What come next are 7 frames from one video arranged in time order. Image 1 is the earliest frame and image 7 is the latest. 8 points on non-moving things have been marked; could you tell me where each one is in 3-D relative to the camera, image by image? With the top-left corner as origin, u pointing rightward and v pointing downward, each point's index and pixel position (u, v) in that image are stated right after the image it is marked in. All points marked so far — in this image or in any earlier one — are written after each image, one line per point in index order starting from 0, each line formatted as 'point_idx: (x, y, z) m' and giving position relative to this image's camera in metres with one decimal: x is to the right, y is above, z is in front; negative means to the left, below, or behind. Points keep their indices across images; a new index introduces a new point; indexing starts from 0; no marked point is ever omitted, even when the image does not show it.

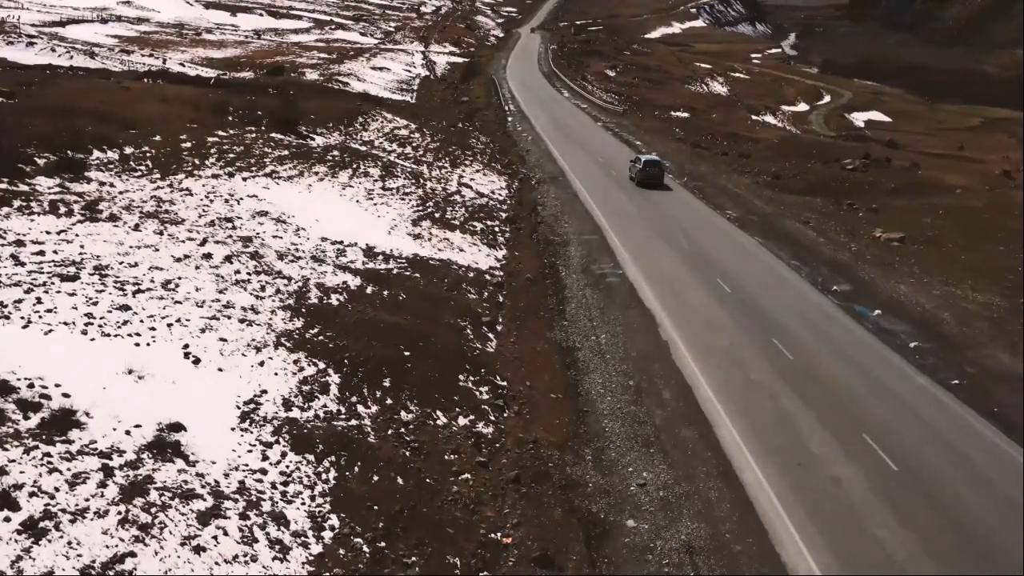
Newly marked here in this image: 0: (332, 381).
0: (-3.1, -1.6, +18.8) m
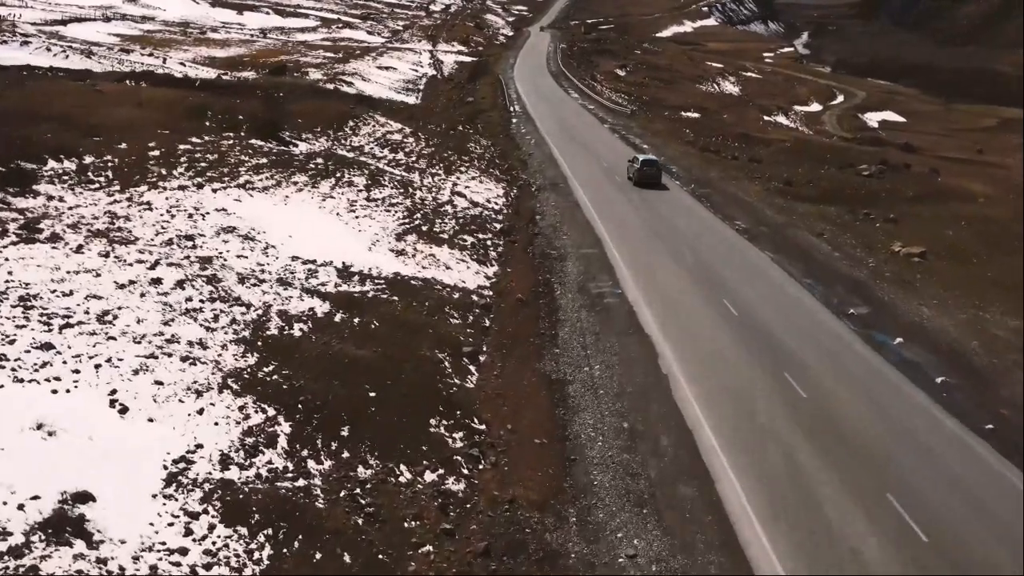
0: (-3.5, -2.1, +16.5) m
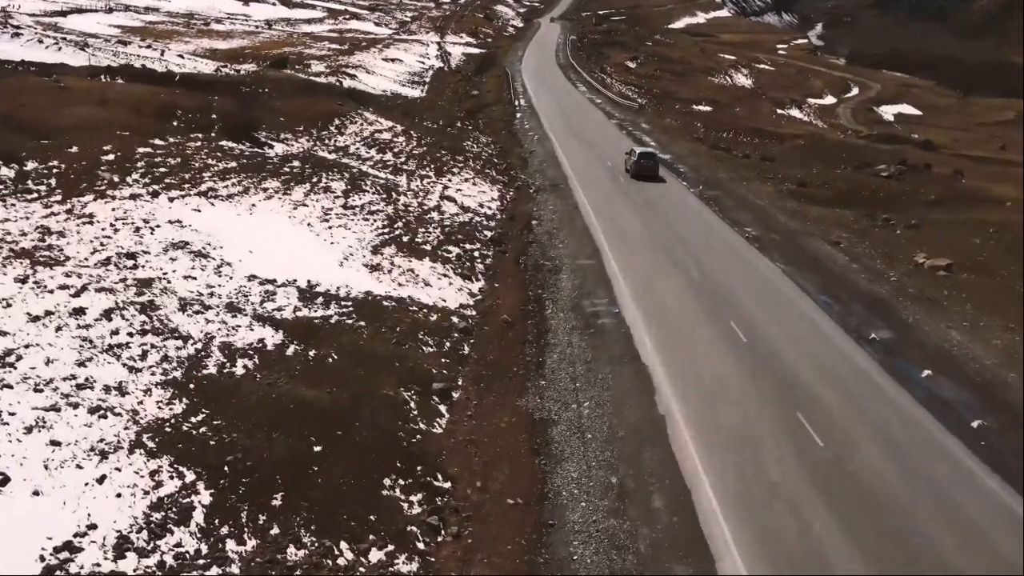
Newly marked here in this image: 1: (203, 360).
0: (-3.9, -2.7, +13.9) m
1: (-5.1, -1.2, +18.2) m
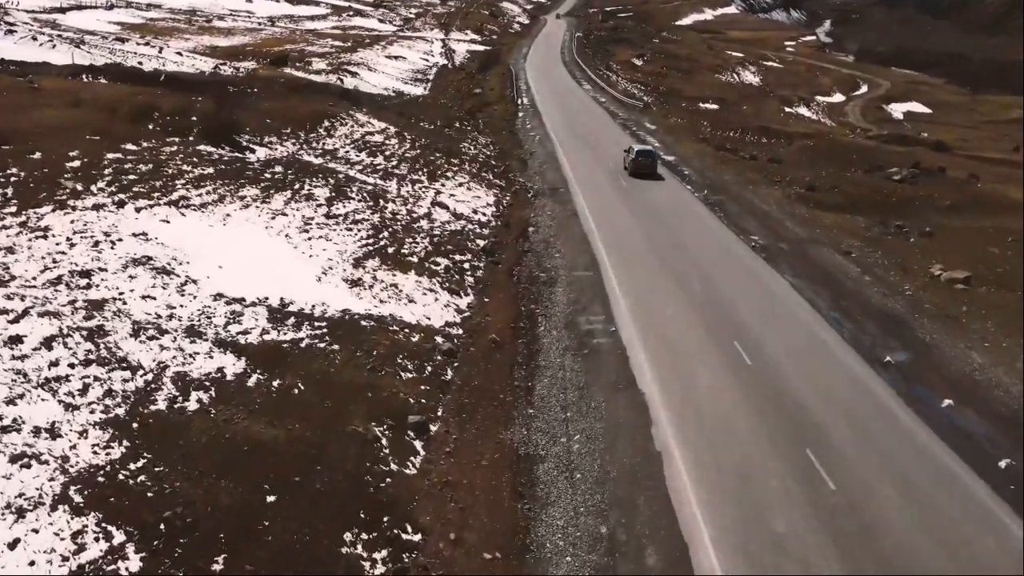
0: (-4.3, -3.1, +12.2) m
1: (-5.4, -1.6, +16.6) m
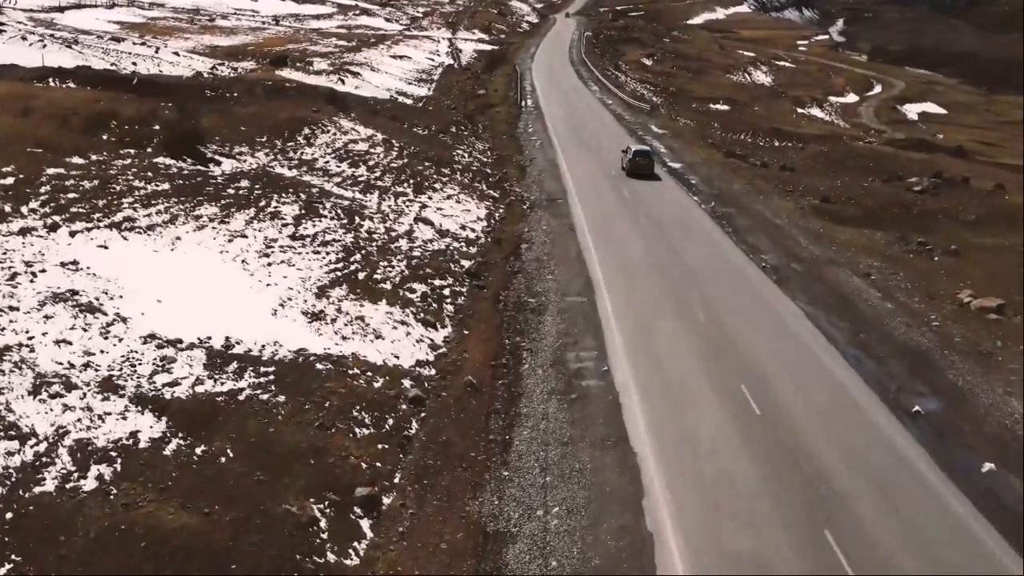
0: (-4.8, -3.8, +9.5) m
1: (-5.9, -2.3, +13.9) m
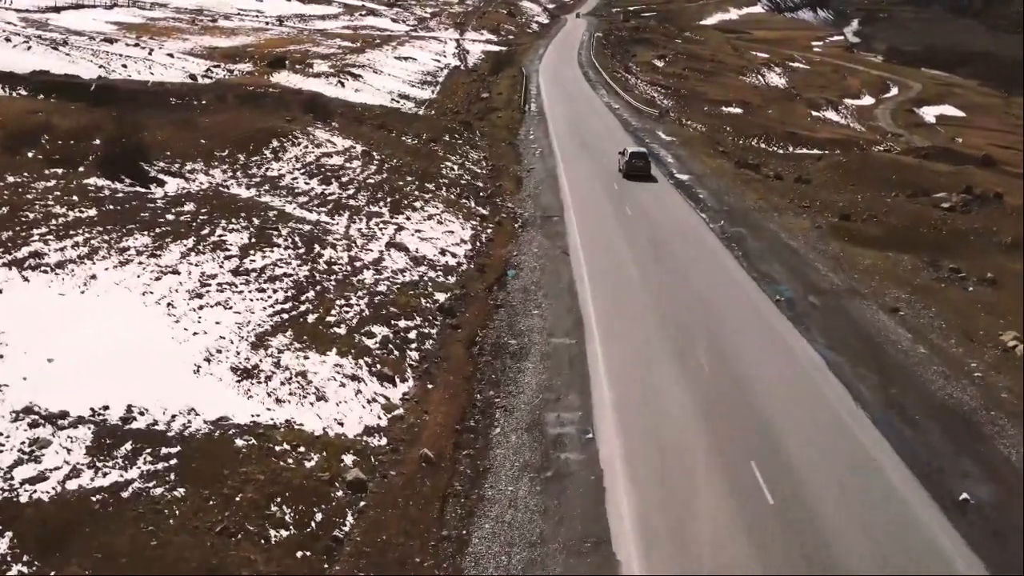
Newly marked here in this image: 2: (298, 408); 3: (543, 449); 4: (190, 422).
0: (-5.5, -4.7, +6.1) m
1: (-6.6, -3.2, +10.4) m
2: (-3.6, -2.0, +18.5) m
3: (+0.5, -2.7, +18.9) m
4: (-4.9, -2.0, +16.8) m
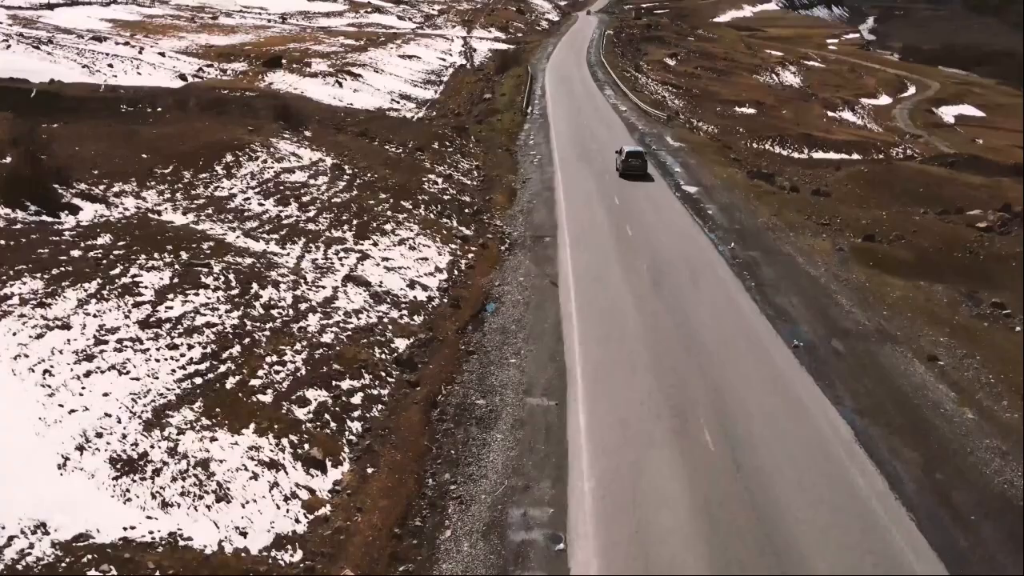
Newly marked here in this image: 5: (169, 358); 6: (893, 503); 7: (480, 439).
0: (-6.4, -5.7, +2.2) m
1: (-7.3, -4.1, +6.5) m
2: (-4.3, -2.9, +14.6) m
3: (-0.1, -3.7, +14.9) m
4: (-5.6, -3.0, +12.9) m
5: (-5.7, -1.1, +18.5) m
6: (+6.0, -3.3, +17.0) m
7: (-0.6, -2.6, +19.3) m
